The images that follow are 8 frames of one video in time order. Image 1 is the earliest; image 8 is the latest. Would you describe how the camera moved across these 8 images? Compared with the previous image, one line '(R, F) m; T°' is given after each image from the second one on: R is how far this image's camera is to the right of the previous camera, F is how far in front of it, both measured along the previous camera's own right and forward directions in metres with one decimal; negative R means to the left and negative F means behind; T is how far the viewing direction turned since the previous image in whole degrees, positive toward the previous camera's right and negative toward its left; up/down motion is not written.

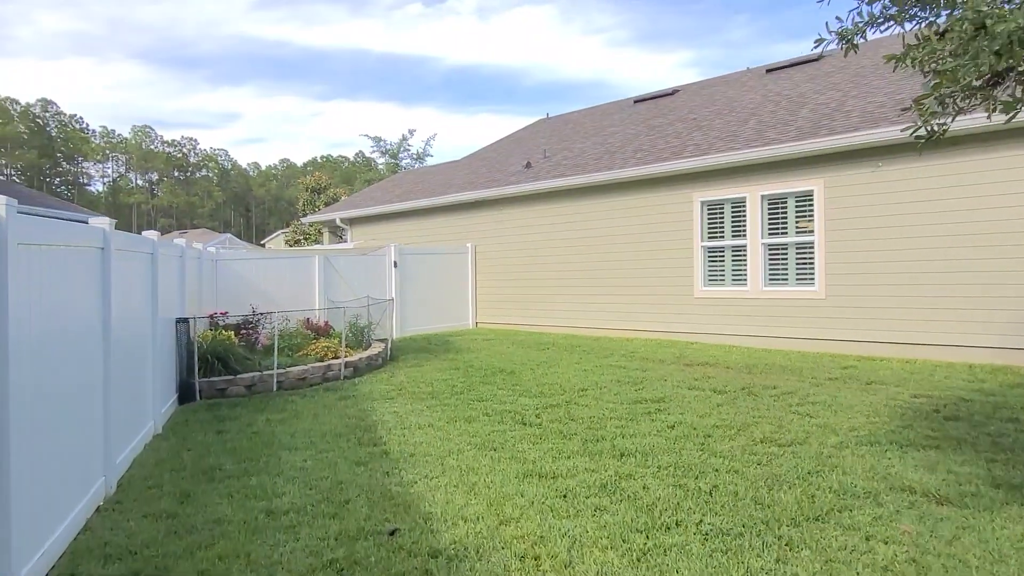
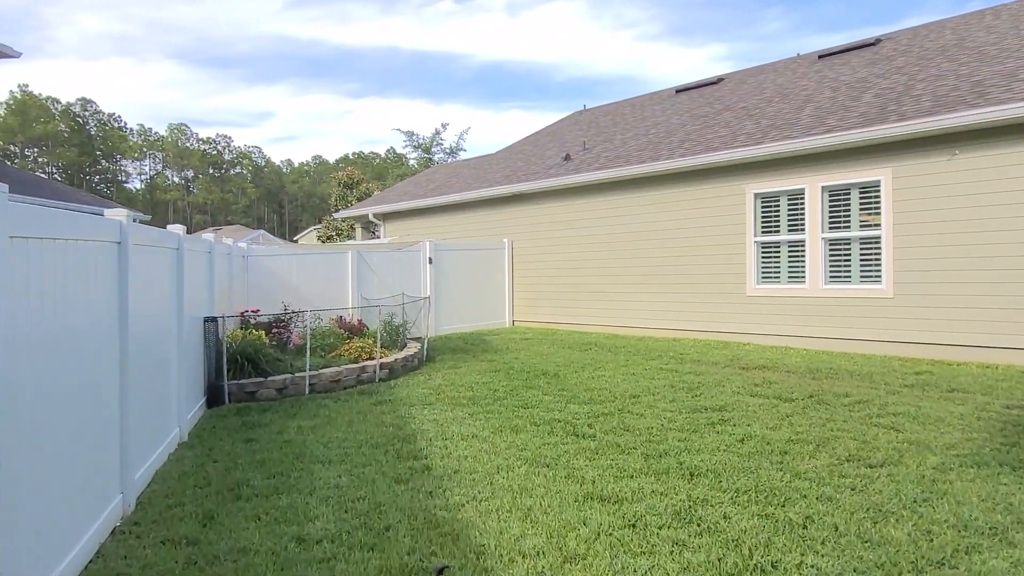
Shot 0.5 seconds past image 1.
(-0.2, +0.5) m; -2°
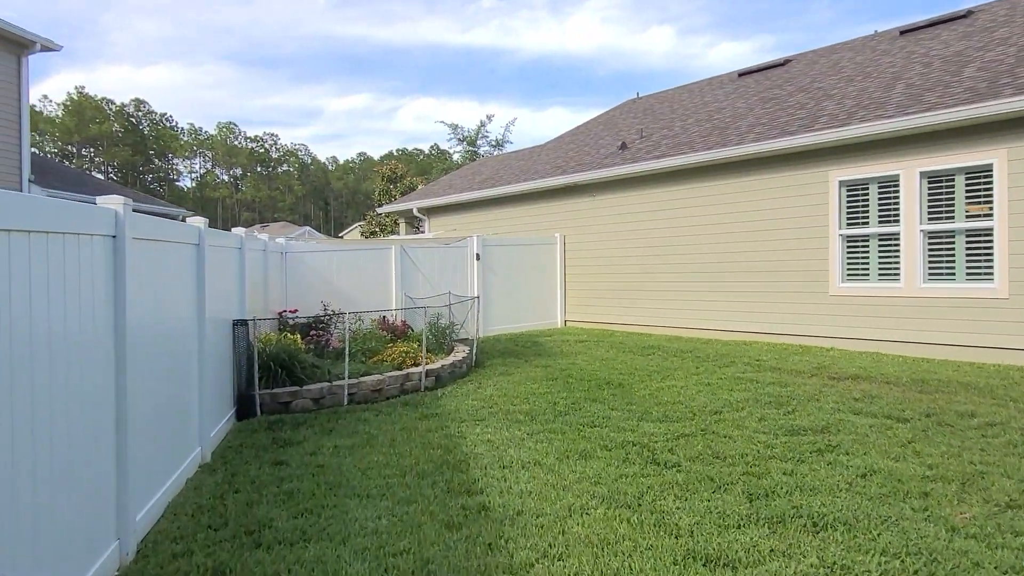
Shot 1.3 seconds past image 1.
(-0.2, +0.8) m; -3°
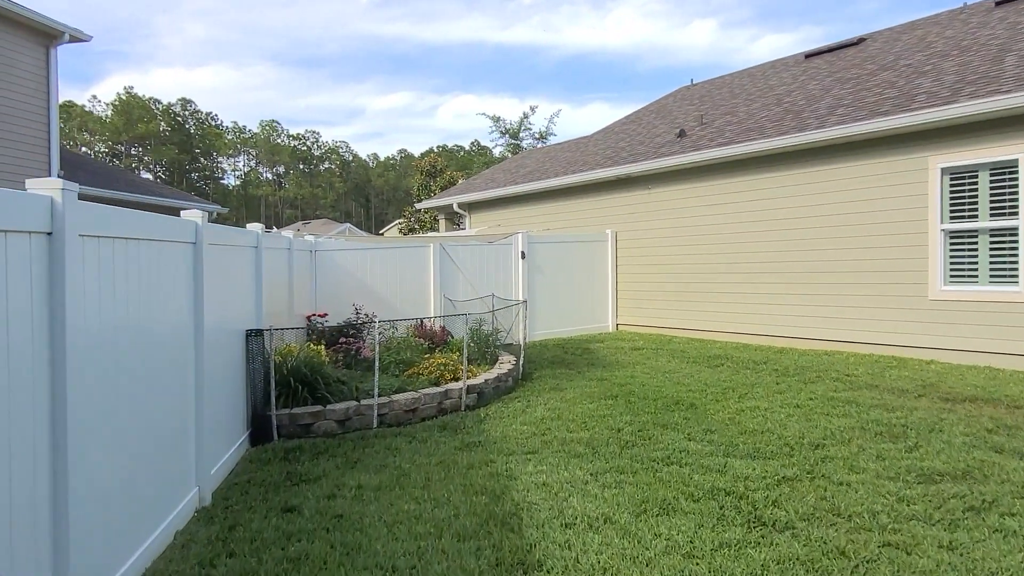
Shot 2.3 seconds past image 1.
(-0.1, +1.0) m; -3°
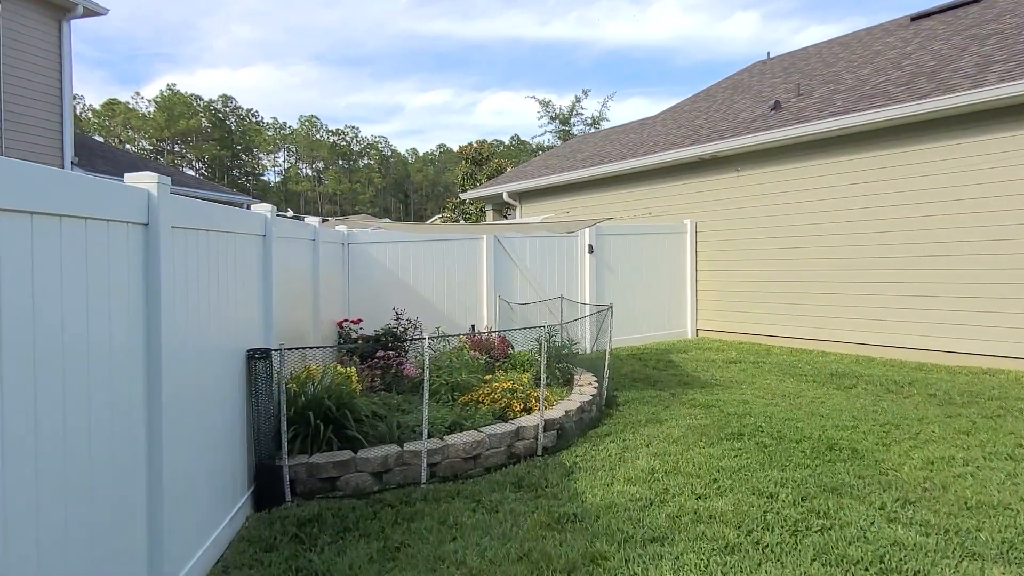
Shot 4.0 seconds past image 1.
(-0.4, +1.6) m; -3°
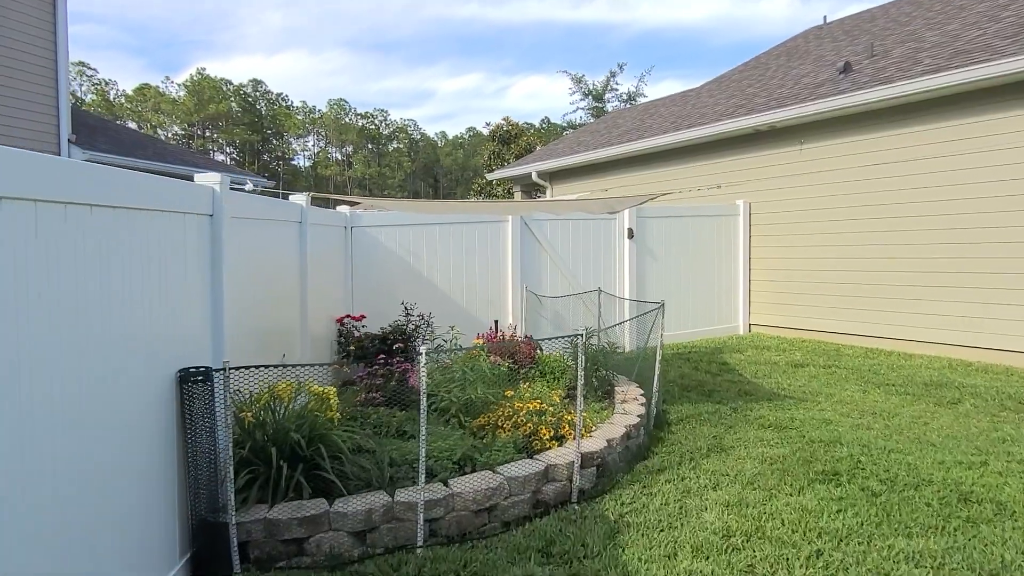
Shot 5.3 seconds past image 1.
(0.0, +1.1) m; -2°
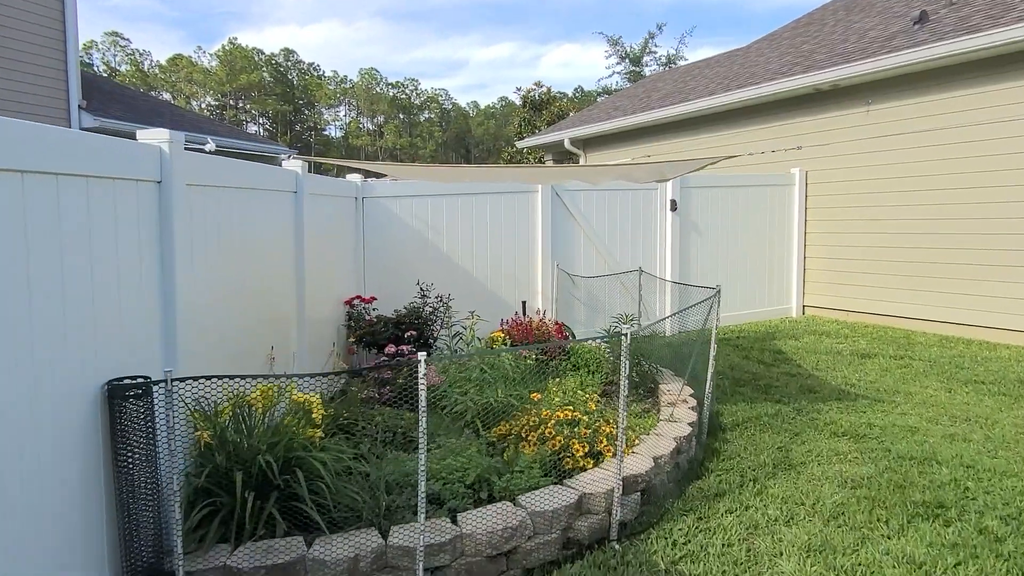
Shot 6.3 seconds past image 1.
(0.0, +0.7) m; -3°
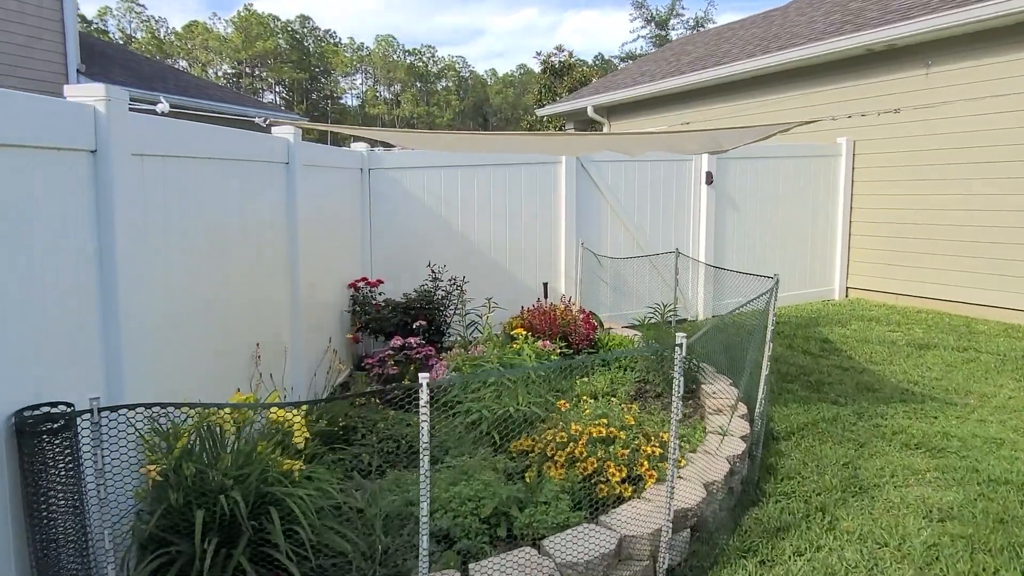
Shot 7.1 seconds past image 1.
(0.0, +0.6) m; -1°
